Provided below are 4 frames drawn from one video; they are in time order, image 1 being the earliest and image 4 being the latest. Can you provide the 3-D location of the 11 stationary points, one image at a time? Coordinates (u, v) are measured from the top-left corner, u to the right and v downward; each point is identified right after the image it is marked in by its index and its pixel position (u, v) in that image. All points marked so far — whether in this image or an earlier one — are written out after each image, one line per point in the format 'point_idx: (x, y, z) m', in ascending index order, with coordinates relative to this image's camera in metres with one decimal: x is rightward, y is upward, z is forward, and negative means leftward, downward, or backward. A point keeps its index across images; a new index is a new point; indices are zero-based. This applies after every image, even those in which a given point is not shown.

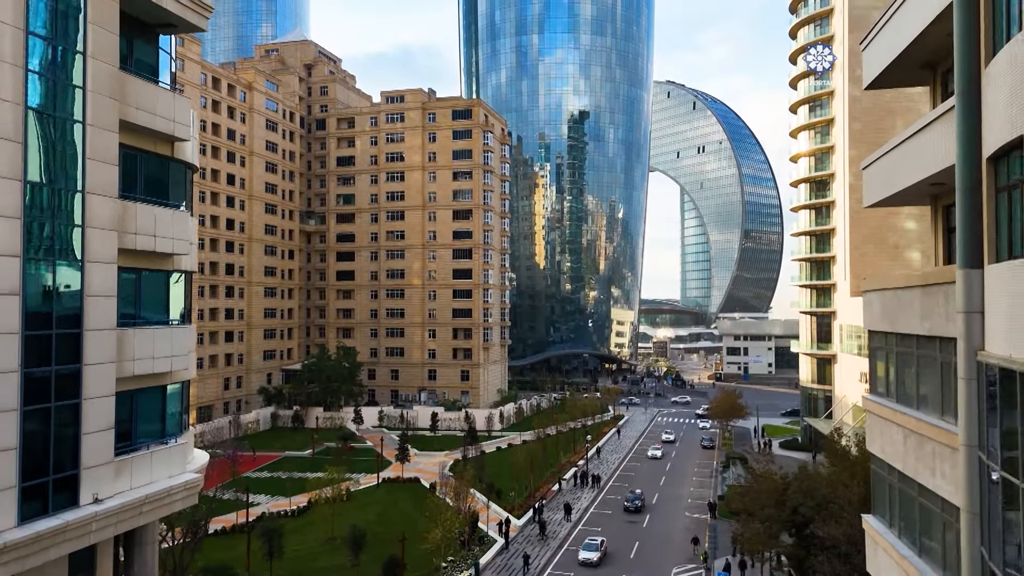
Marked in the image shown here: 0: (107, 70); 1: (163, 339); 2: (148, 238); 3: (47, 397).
0: (-8.6, +4.6, +14.4) m
1: (-8.3, -1.2, +16.2) m
2: (-8.3, +1.2, +15.7) m
3: (-8.9, -2.1, +13.1) m
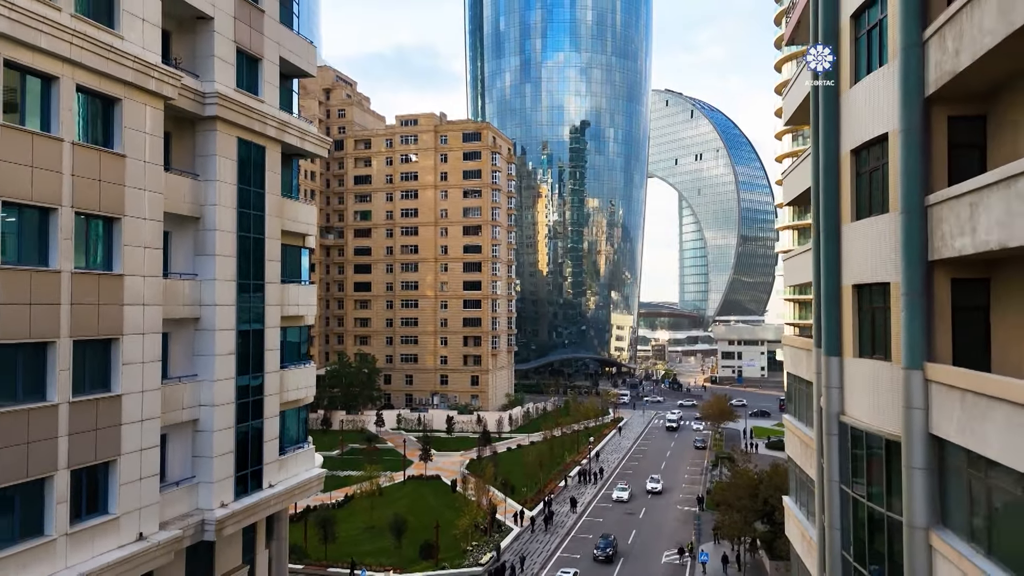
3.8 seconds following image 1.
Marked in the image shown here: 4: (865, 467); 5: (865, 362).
0: (-7.5, +2.8, +21.5) m
1: (-7.2, -3.0, +23.3) m
2: (-7.3, -0.6, +22.8) m
3: (-7.9, -3.8, +20.2) m
4: (+6.6, -3.4, +12.8) m
5: (+6.7, -1.4, +13.0) m
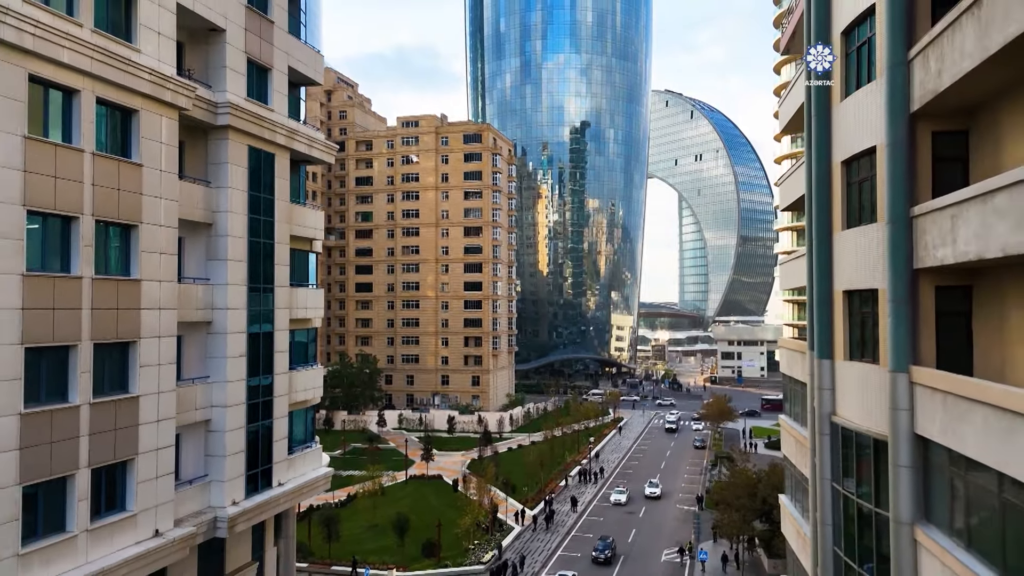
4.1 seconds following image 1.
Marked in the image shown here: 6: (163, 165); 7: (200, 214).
0: (-7.4, +2.7, +22.1) m
1: (-7.1, -3.1, +23.8) m
2: (-7.2, -0.7, +23.4) m
3: (-7.8, -3.9, +20.7) m
4: (+6.7, -3.5, +13.3) m
5: (+6.8, -1.5, +13.6) m
6: (-8.9, +3.1, +17.2) m
7: (-8.8, +2.1, +19.0) m
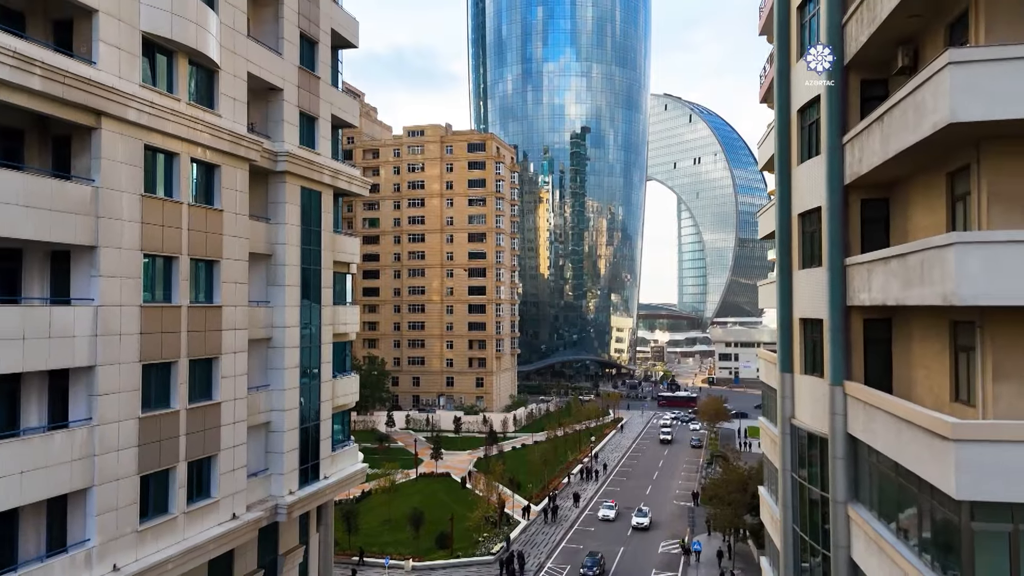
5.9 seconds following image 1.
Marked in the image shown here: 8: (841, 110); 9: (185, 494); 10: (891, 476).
0: (-6.9, +2.0, +25.4) m
1: (-6.6, -3.8, +27.2) m
2: (-6.7, -1.4, +26.7) m
3: (-7.3, -4.7, +24.1) m
4: (+7.3, -4.2, +16.7) m
5: (+7.4, -2.2, +17.0) m
6: (-8.3, +2.4, +20.6) m
7: (-8.2, +1.3, +22.4) m
8: (+7.3, +3.9, +15.0) m
9: (-8.9, -5.6, +18.5) m
10: (+7.3, -3.6, +13.1) m
